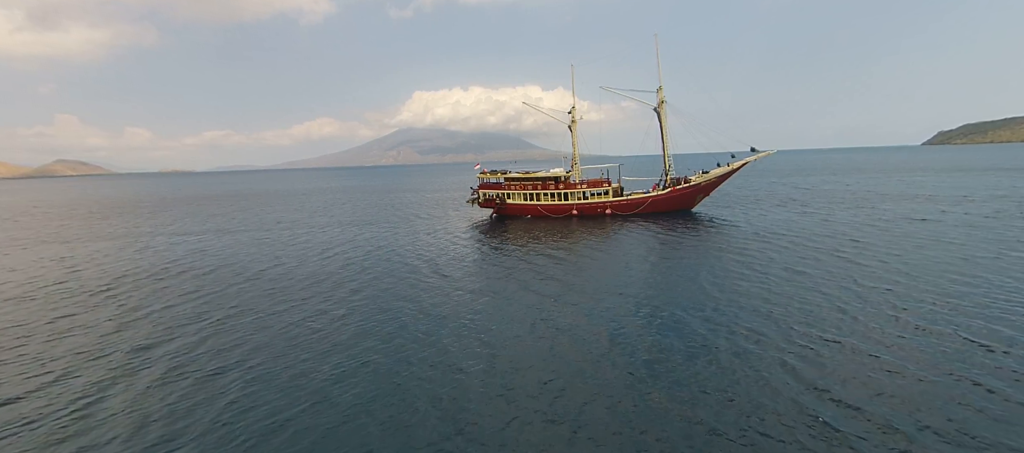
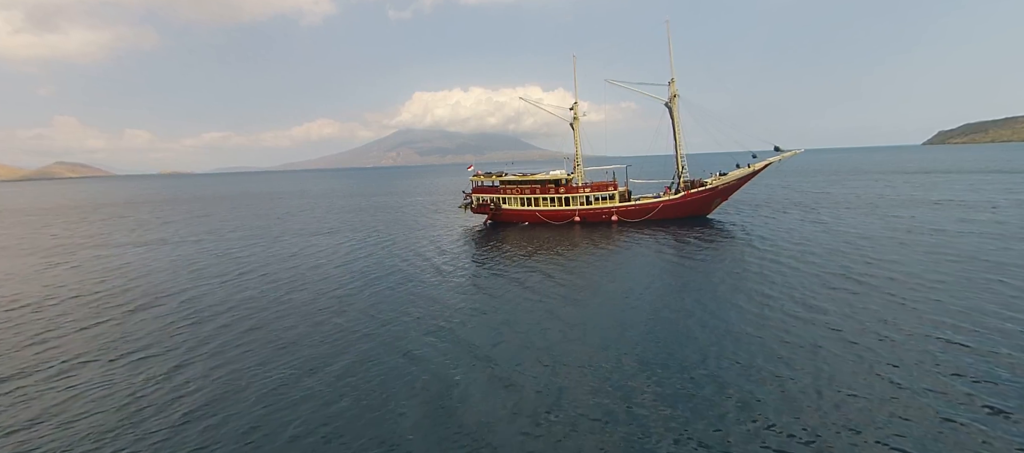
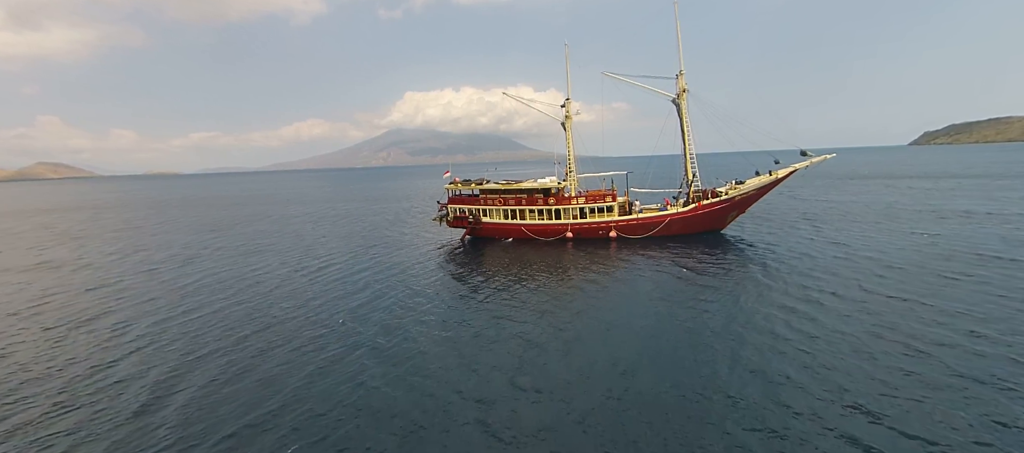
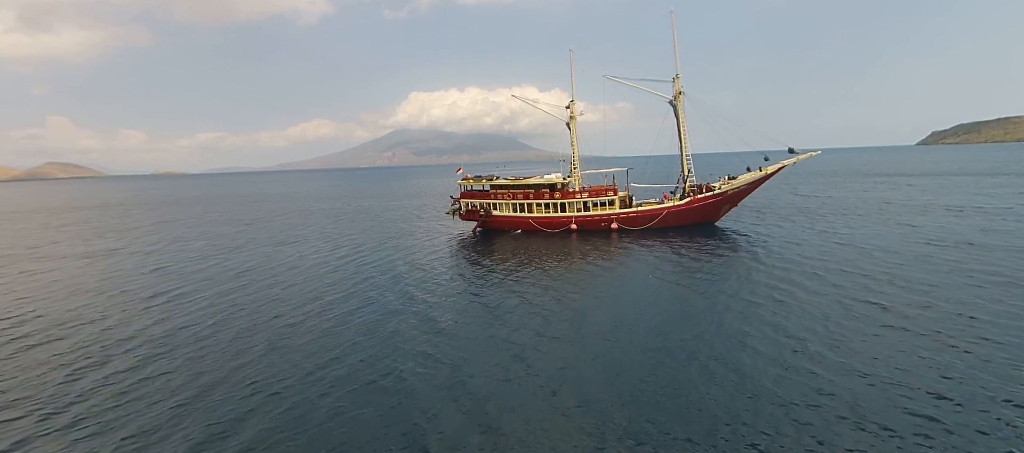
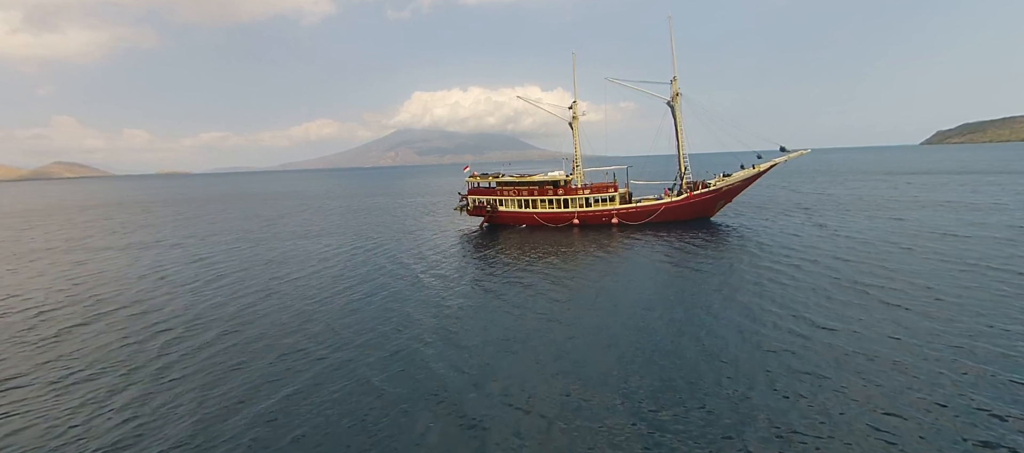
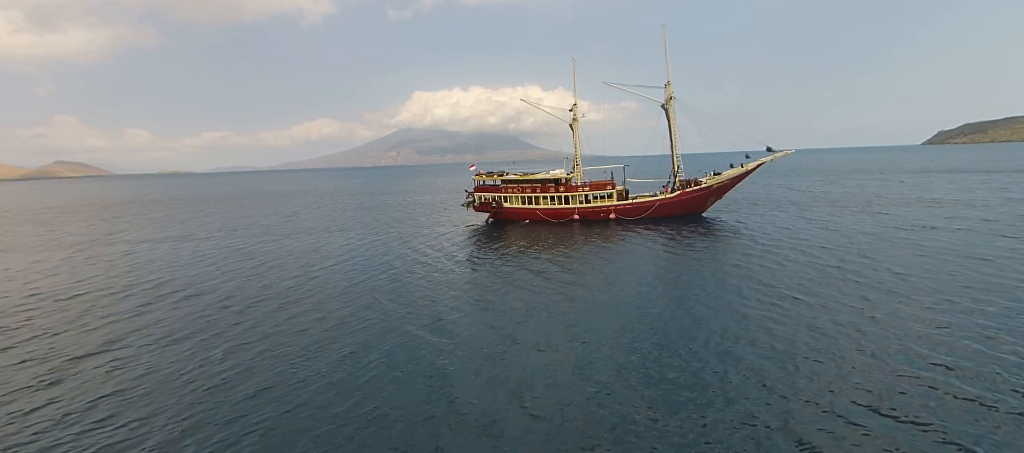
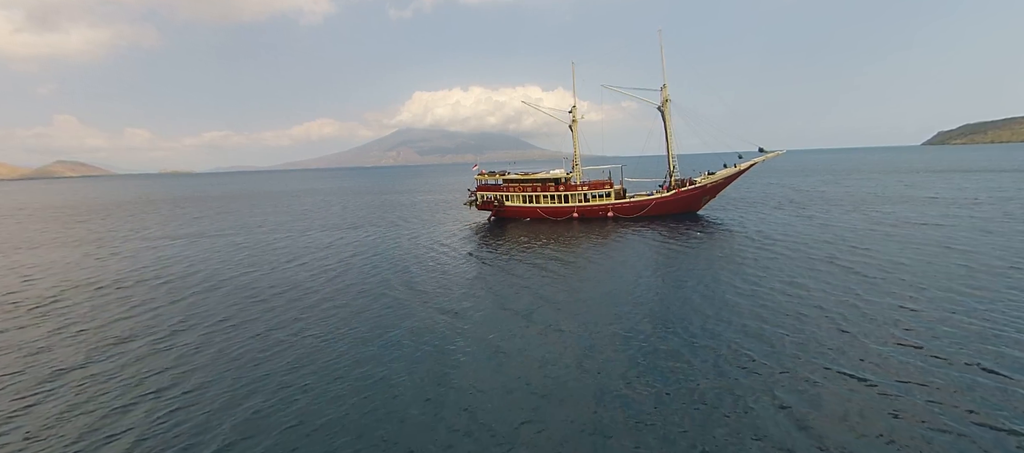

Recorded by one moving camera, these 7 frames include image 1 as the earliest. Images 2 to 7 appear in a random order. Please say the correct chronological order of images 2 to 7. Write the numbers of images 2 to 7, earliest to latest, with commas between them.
7, 6, 2, 5, 4, 3
